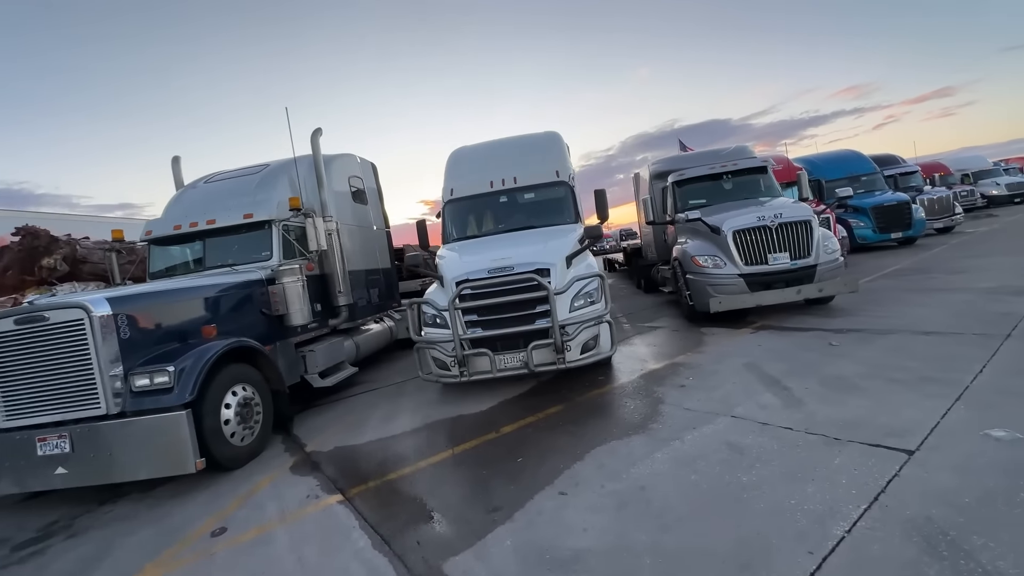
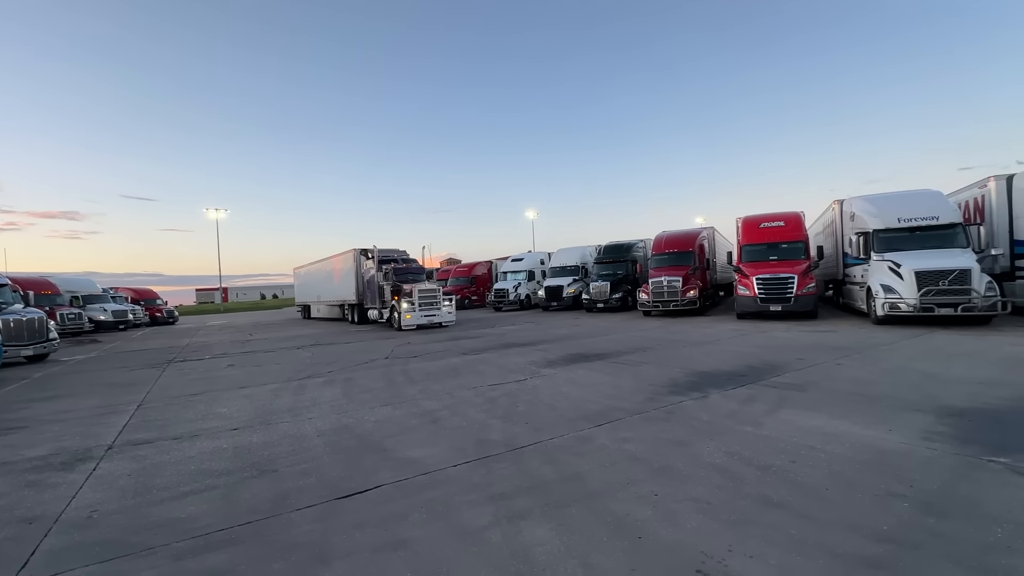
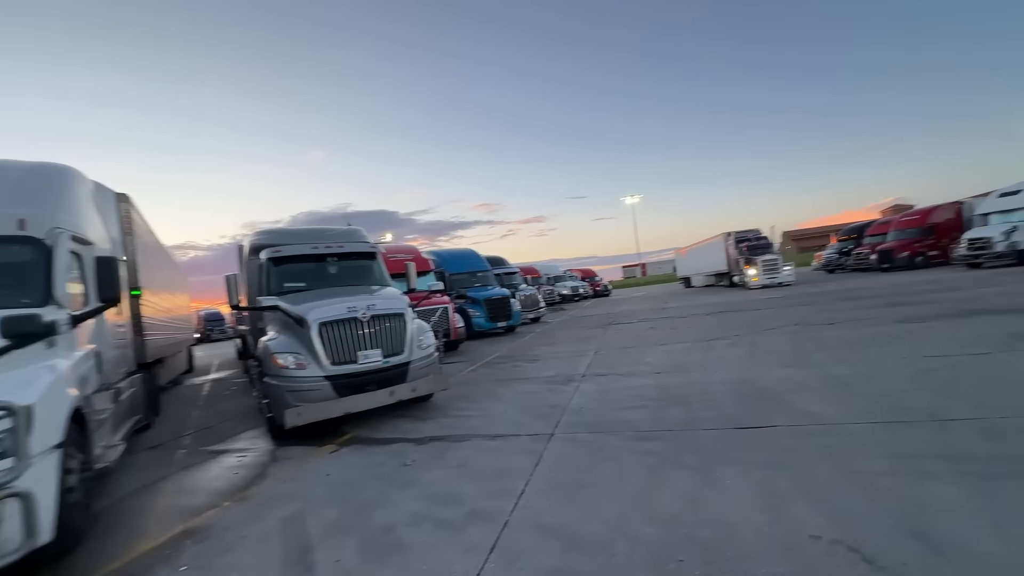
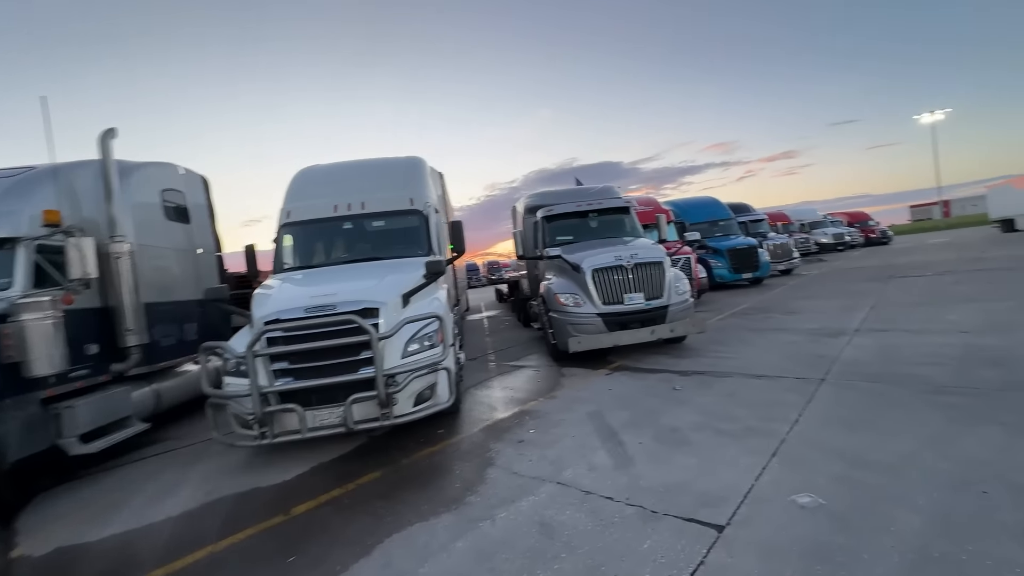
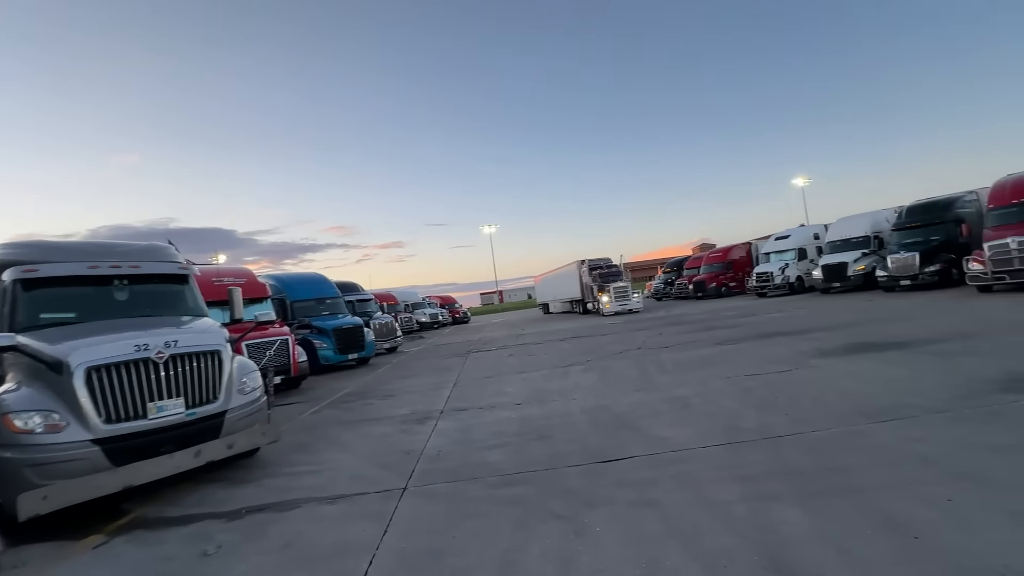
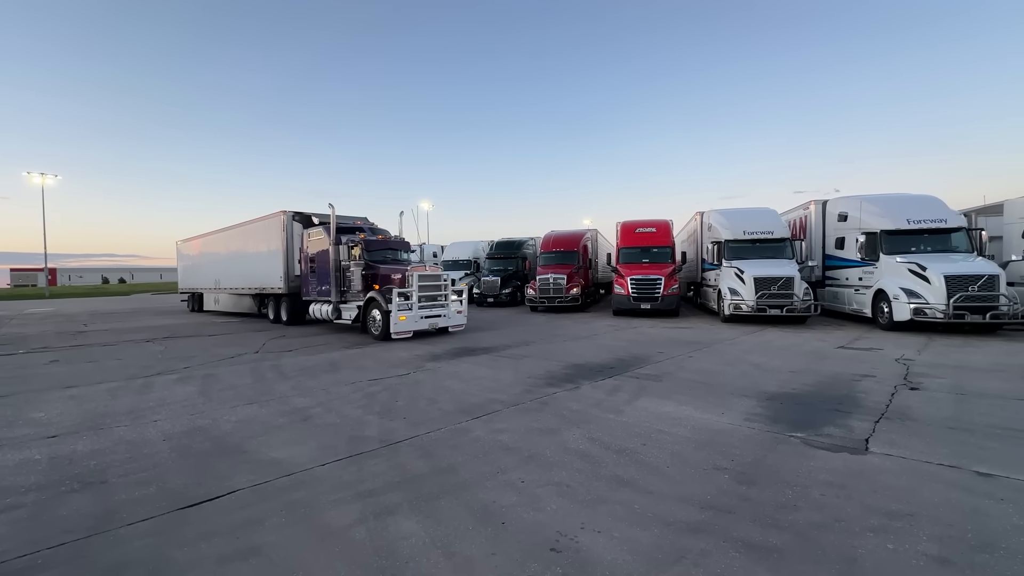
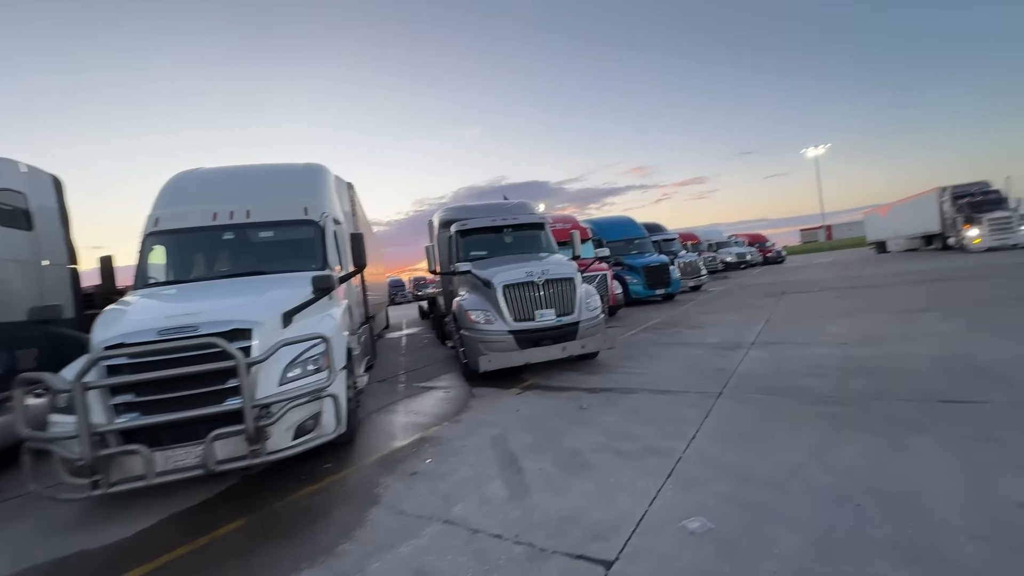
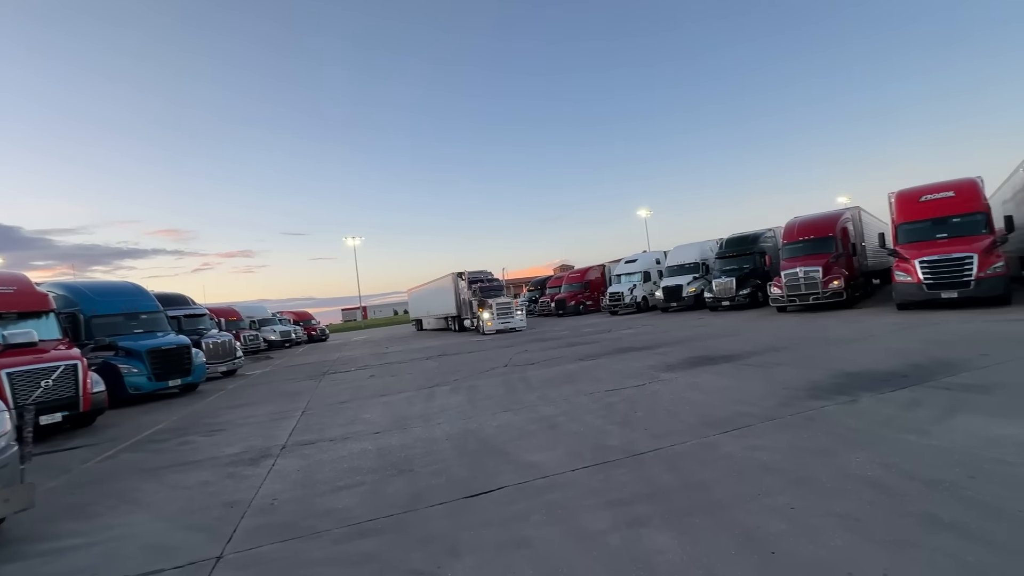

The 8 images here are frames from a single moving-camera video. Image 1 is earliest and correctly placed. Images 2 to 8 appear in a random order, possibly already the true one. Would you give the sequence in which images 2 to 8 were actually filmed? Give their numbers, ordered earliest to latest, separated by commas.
4, 7, 3, 5, 8, 2, 6
